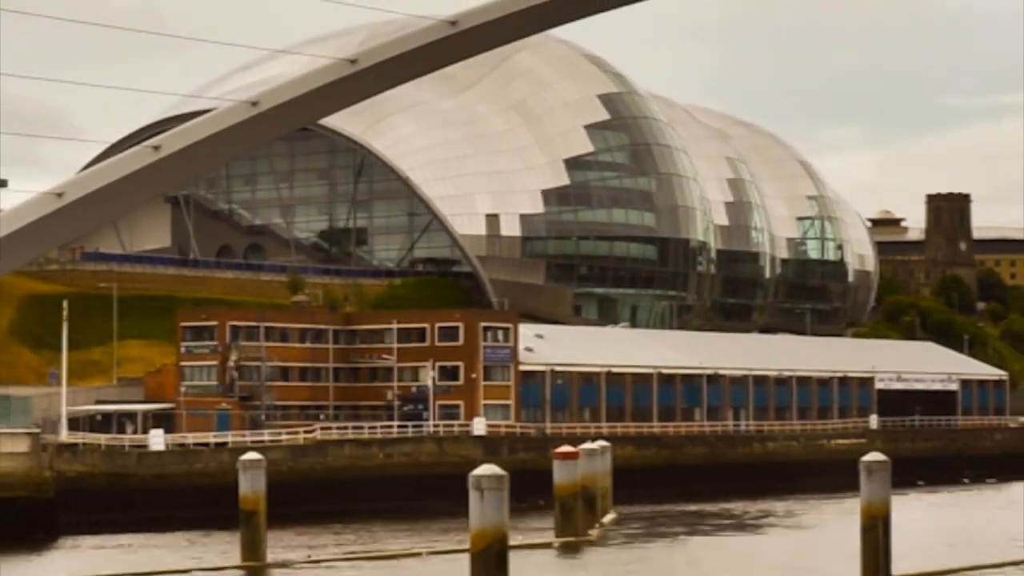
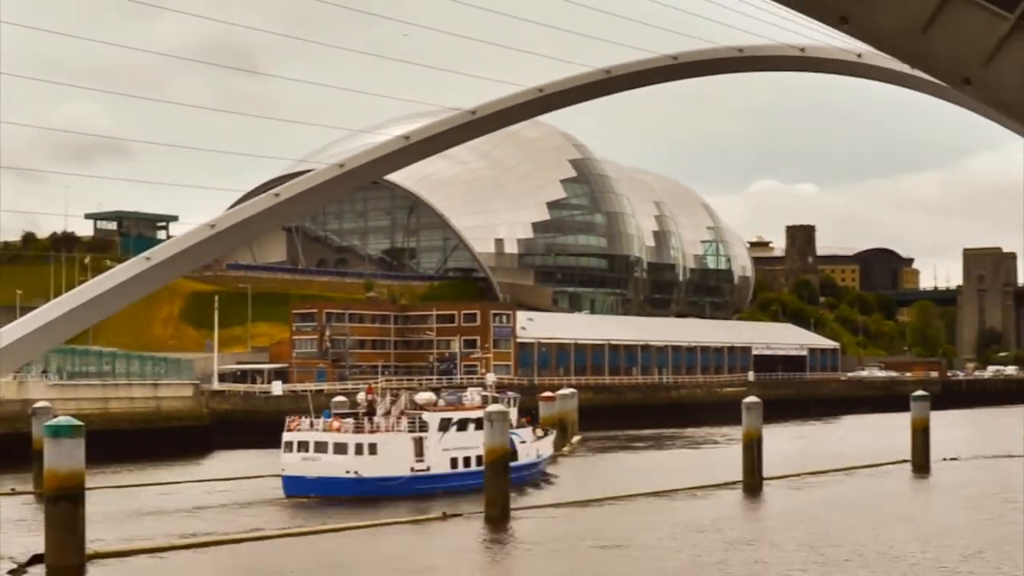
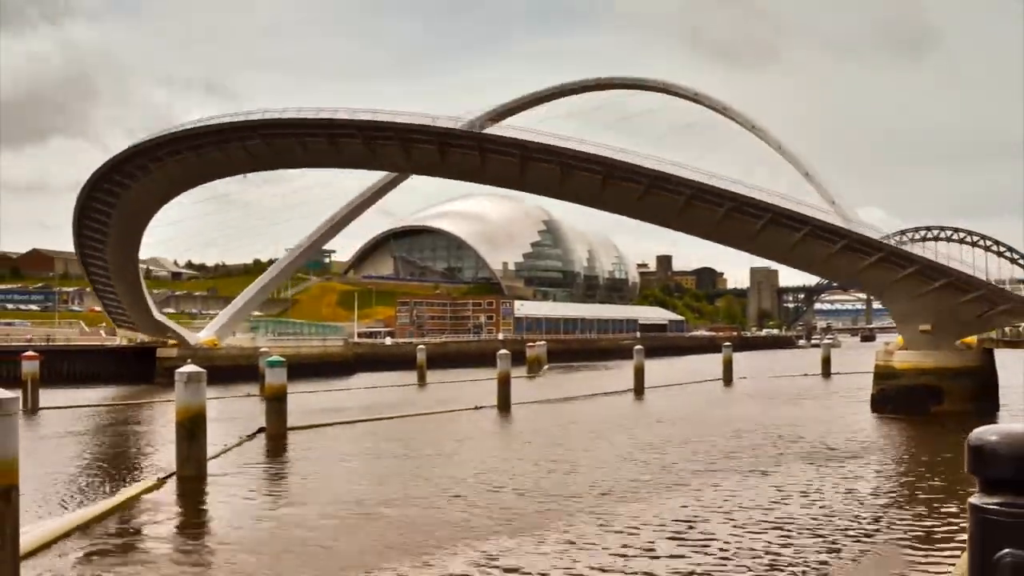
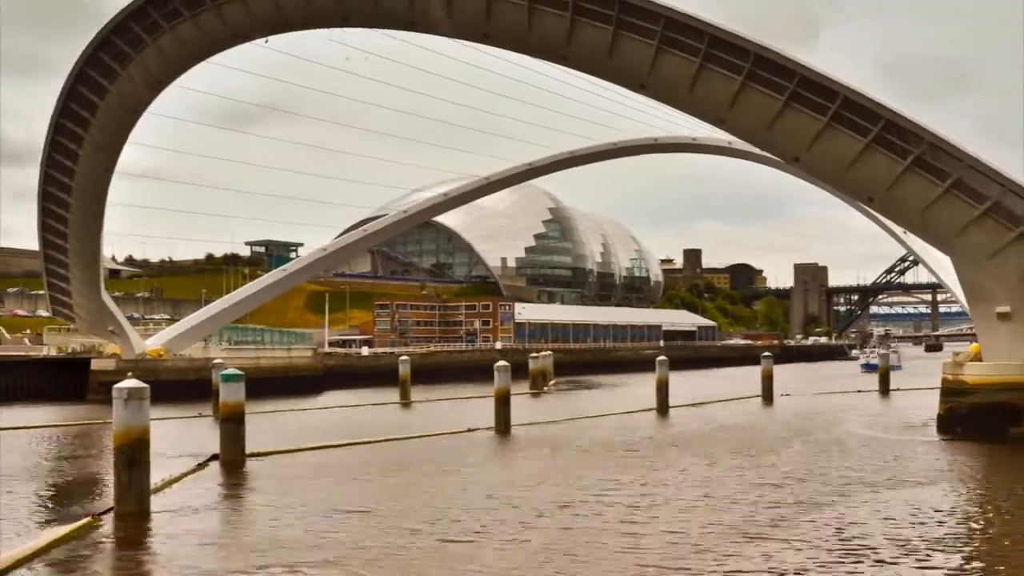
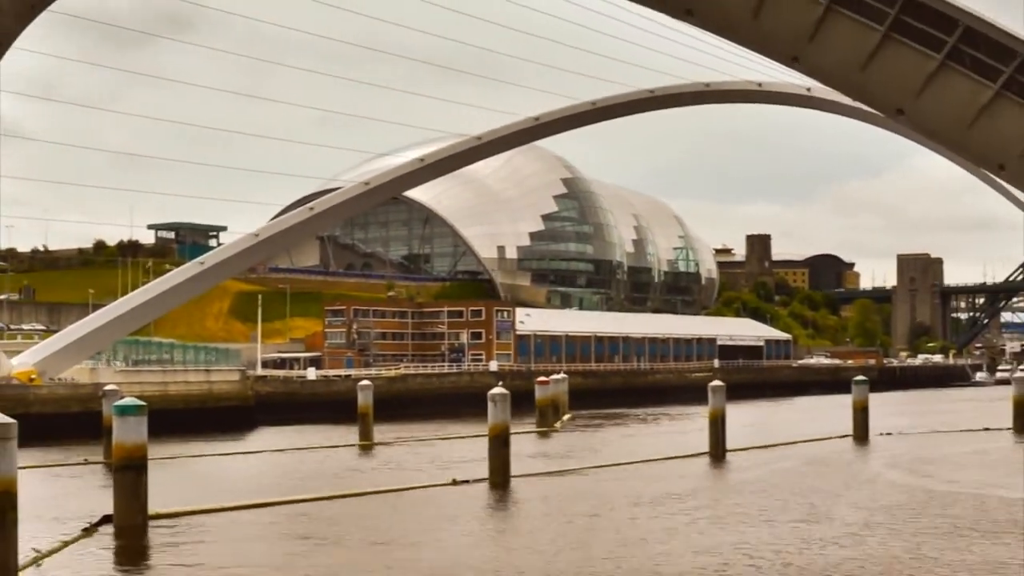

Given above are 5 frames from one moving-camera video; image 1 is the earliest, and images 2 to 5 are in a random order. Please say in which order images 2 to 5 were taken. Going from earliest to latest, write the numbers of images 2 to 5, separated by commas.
2, 5, 4, 3
